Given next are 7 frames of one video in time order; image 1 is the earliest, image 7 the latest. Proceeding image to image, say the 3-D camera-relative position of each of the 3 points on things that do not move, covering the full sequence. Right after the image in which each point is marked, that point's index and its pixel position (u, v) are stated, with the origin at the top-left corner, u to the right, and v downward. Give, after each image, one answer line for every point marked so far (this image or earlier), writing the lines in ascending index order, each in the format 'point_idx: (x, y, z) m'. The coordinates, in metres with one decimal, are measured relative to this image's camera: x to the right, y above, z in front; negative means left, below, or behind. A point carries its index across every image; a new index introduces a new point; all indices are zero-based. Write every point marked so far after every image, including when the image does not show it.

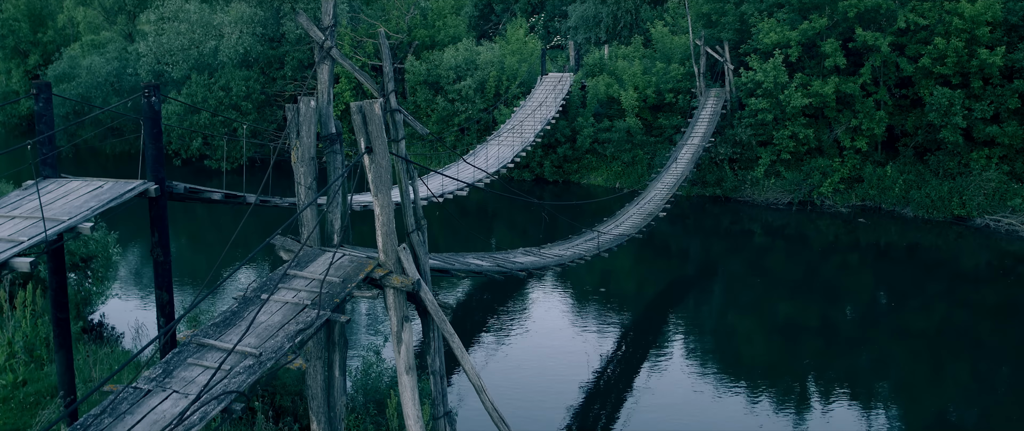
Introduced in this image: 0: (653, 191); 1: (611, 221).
0: (+3.1, +0.6, +18.2) m
1: (+1.8, -0.1, +15.3) m
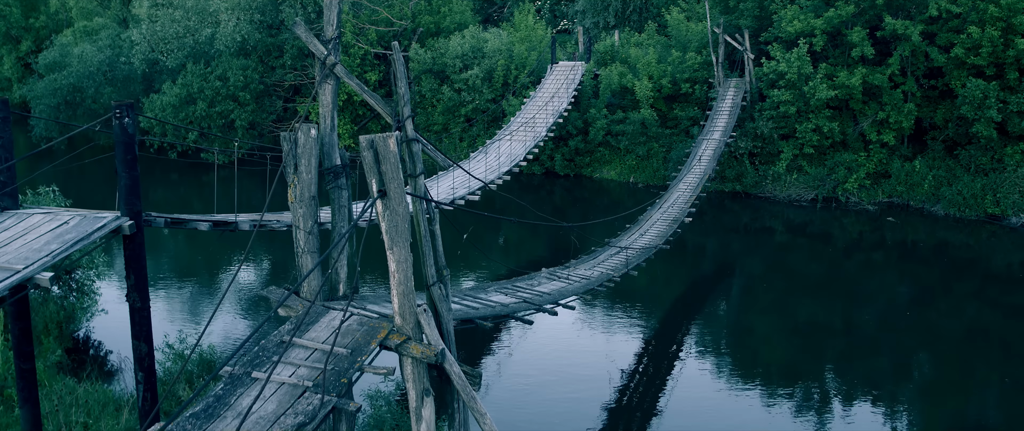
0: (+3.4, +0.5, +17.2) m
1: (+2.1, -0.2, +14.3) m
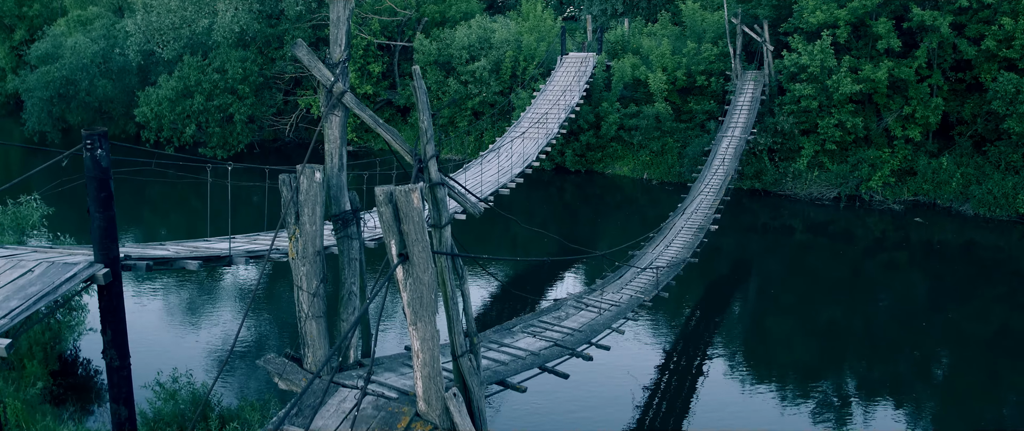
0: (+3.7, +0.4, +16.3) m
1: (+2.4, -0.4, +13.4) m
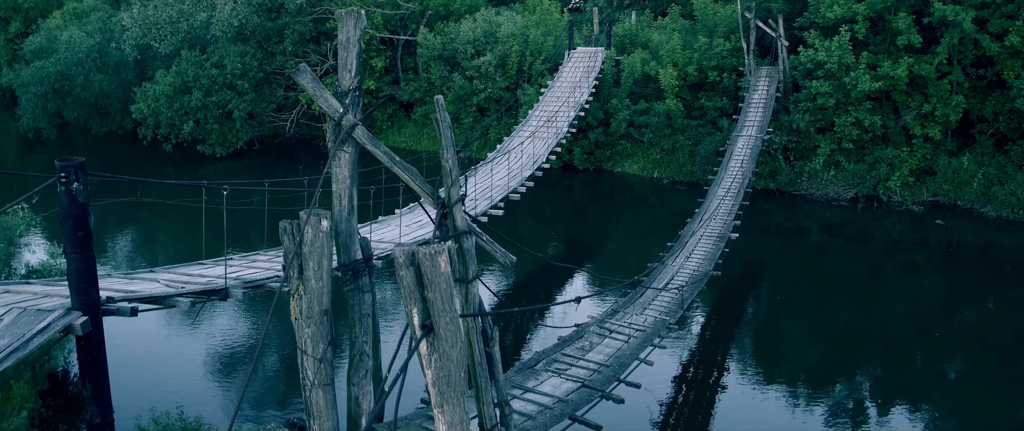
0: (+3.9, +0.3, +15.6) m
1: (+2.6, -0.5, +12.8) m
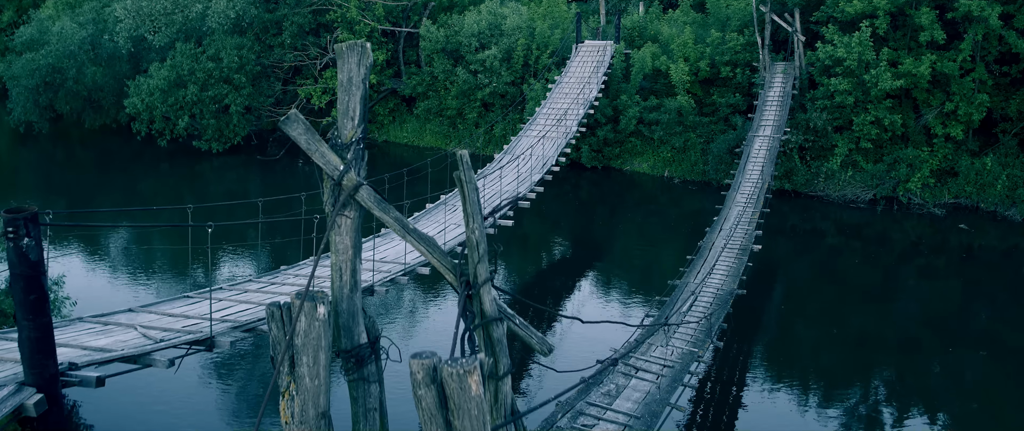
0: (+4.0, +0.2, +14.9) m
1: (+2.7, -0.7, +12.0) m
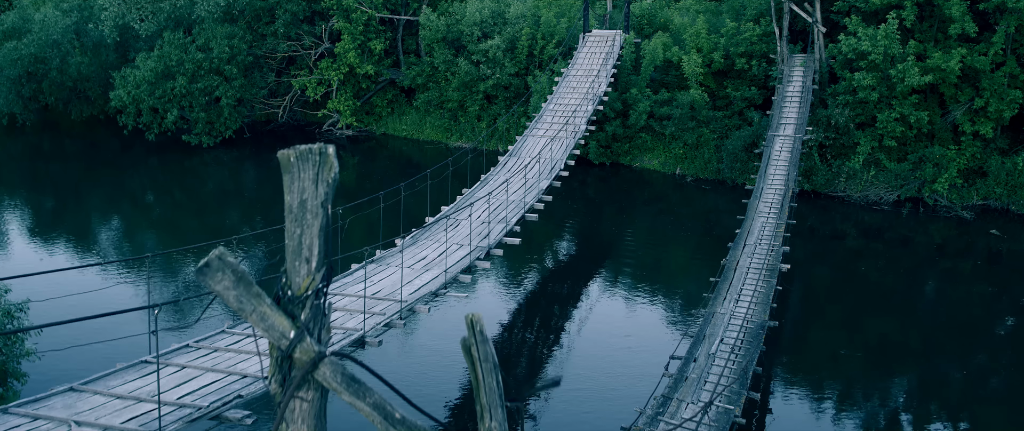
0: (+4.1, 0.0, +13.8) m
1: (+2.8, -1.0, +11.0) m
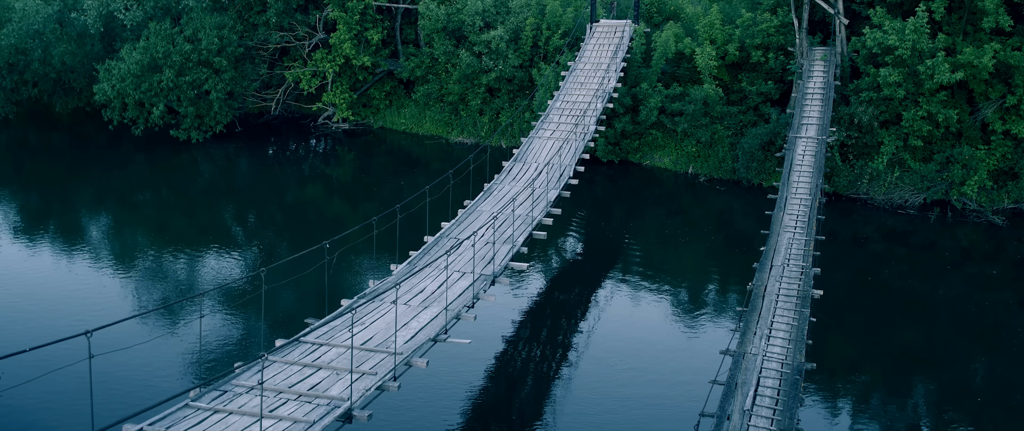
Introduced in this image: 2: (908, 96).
0: (+4.2, -0.3, +12.8) m
1: (+2.9, -1.3, +10.0) m
2: (+9.2, +2.8, +19.3) m
